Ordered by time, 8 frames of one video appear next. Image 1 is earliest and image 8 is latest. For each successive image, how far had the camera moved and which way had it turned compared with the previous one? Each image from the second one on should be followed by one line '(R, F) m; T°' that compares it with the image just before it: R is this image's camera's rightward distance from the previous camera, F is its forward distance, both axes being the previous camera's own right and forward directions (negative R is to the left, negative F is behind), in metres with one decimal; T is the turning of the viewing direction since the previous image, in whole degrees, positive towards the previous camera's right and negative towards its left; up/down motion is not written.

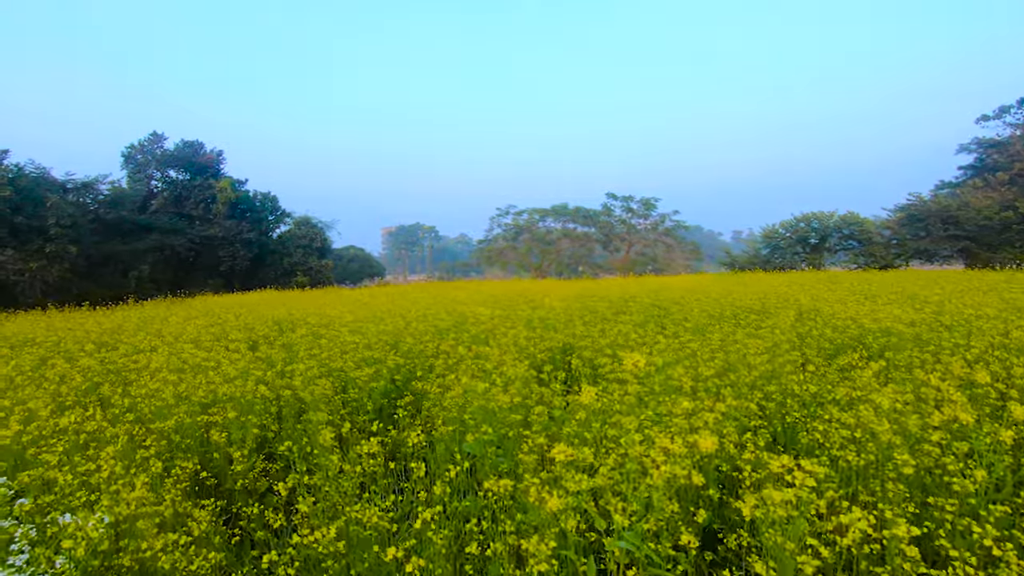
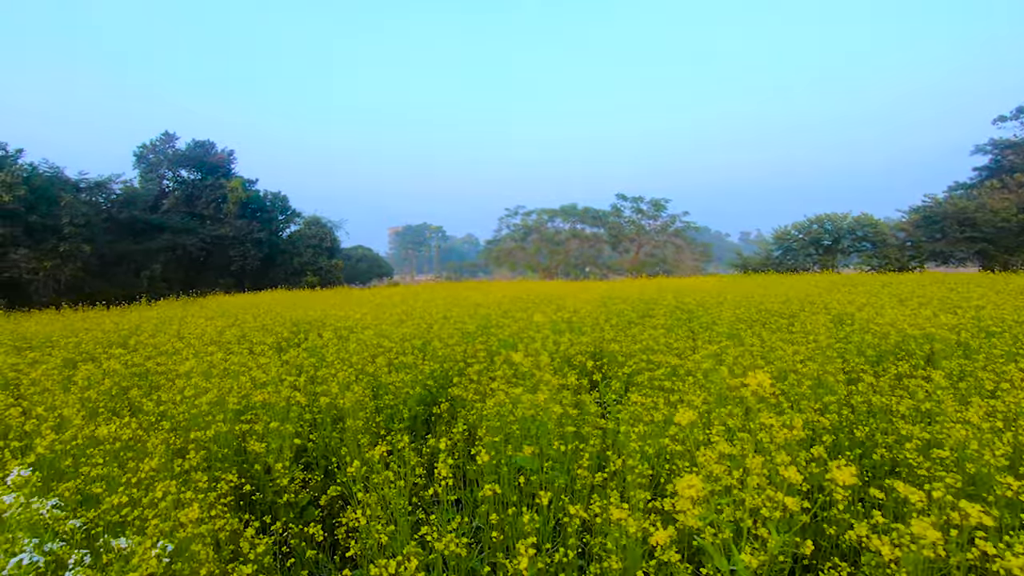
(-0.3, +0.2) m; -1°
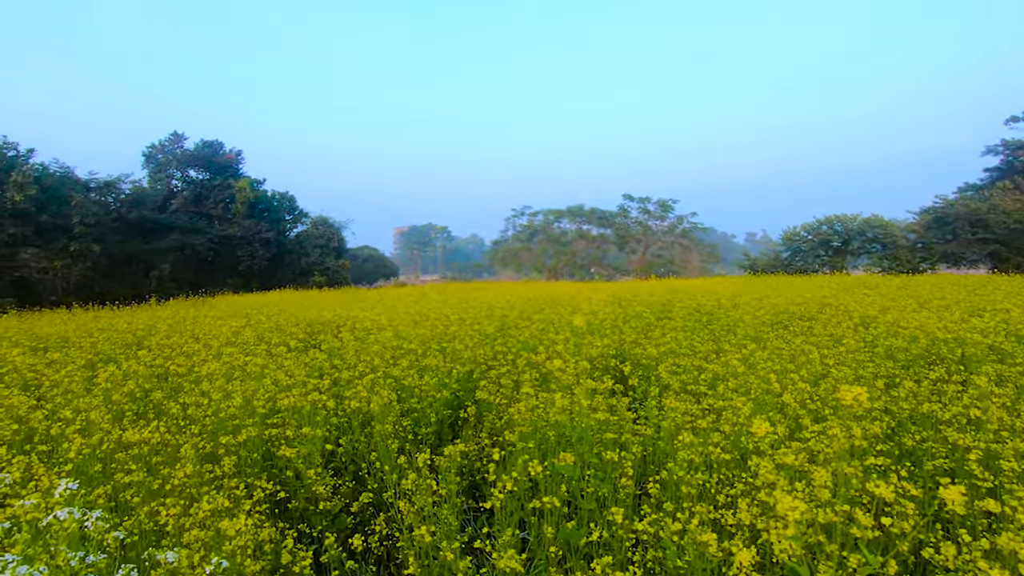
(-0.2, +0.1) m; 0°
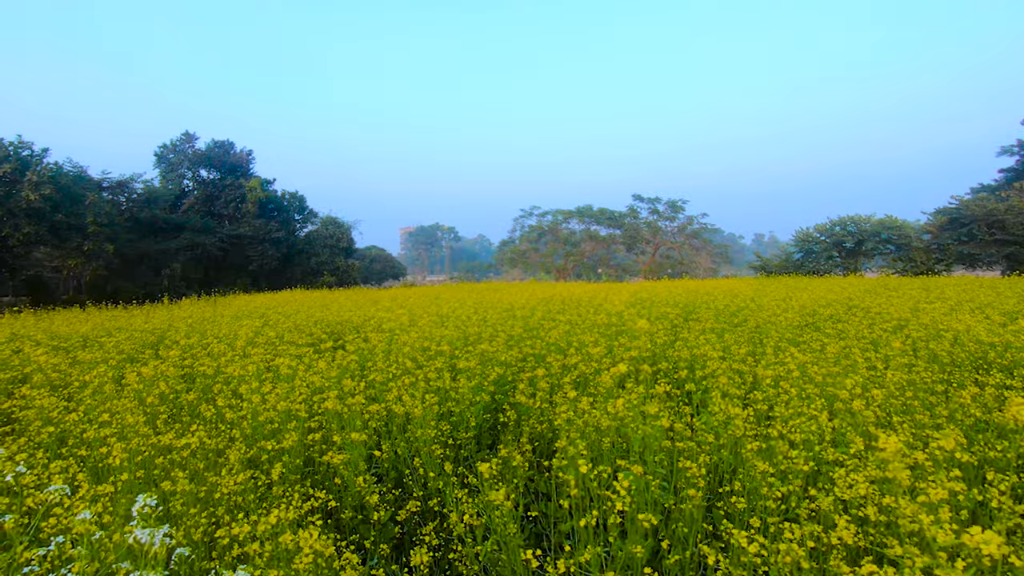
(-0.3, +0.2) m; -1°
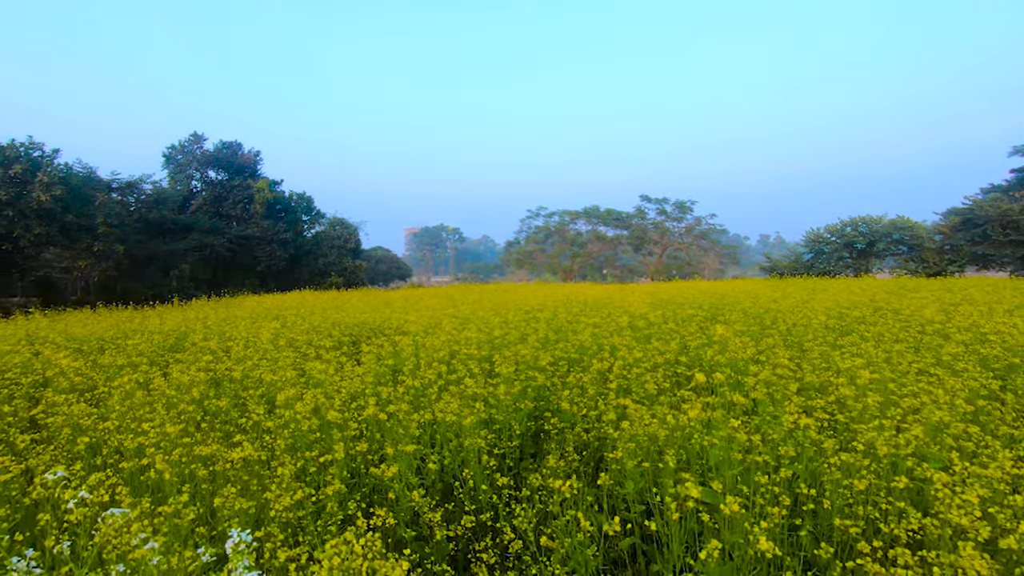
(-0.3, +0.2) m; 0°
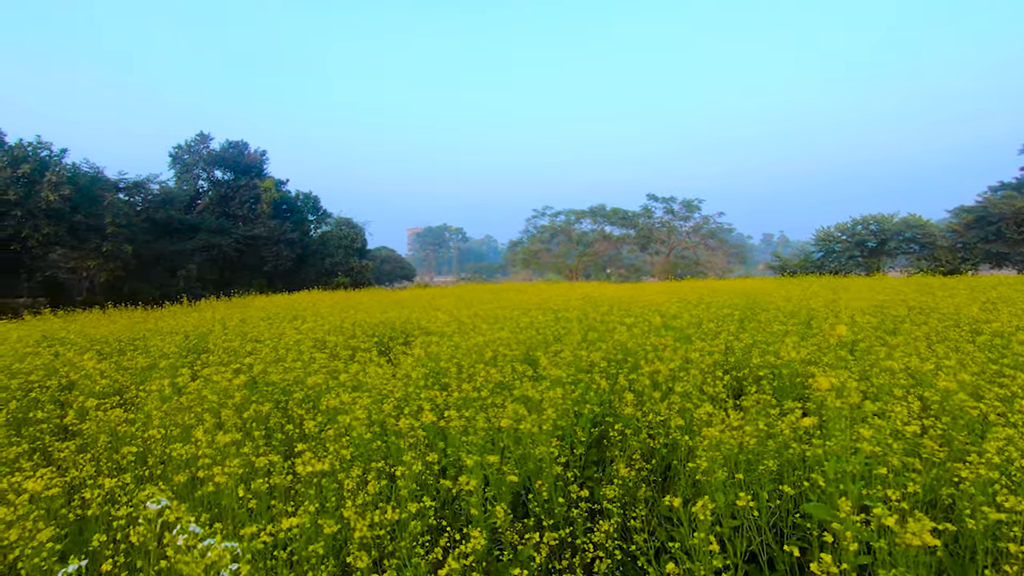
(-0.5, +0.3) m; 0°
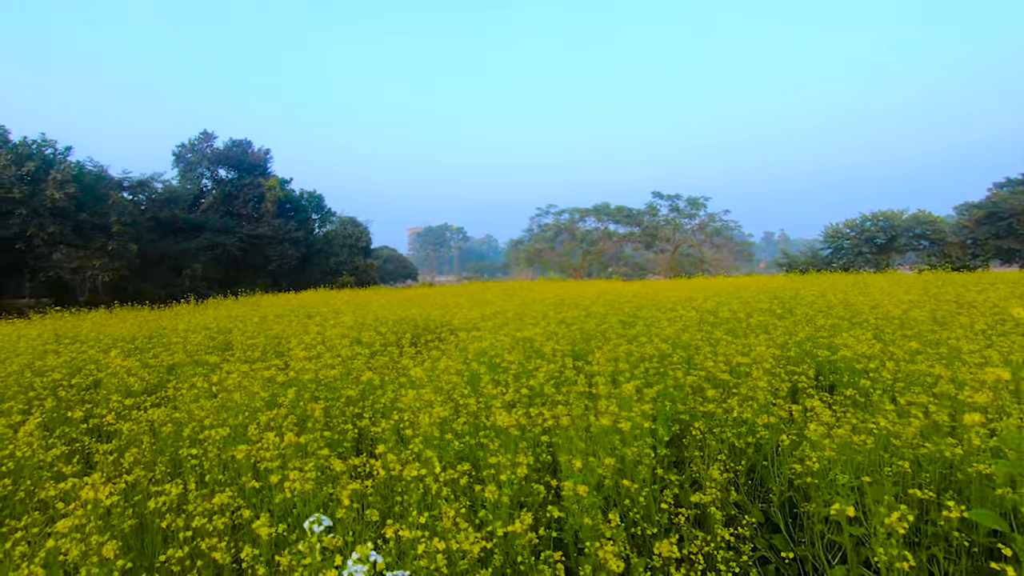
(-0.5, +0.3) m; 0°
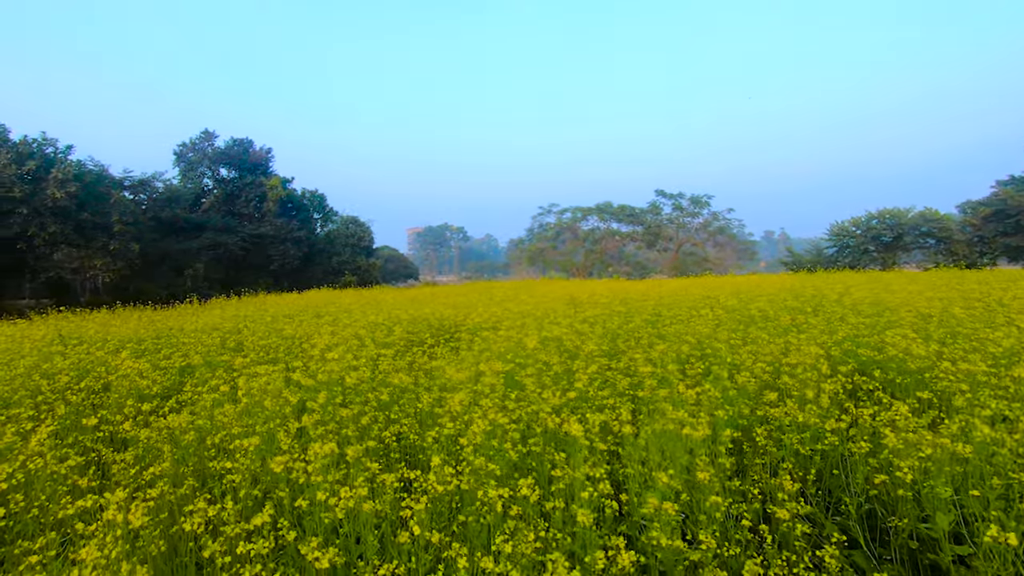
(-0.3, +0.3) m; 0°
